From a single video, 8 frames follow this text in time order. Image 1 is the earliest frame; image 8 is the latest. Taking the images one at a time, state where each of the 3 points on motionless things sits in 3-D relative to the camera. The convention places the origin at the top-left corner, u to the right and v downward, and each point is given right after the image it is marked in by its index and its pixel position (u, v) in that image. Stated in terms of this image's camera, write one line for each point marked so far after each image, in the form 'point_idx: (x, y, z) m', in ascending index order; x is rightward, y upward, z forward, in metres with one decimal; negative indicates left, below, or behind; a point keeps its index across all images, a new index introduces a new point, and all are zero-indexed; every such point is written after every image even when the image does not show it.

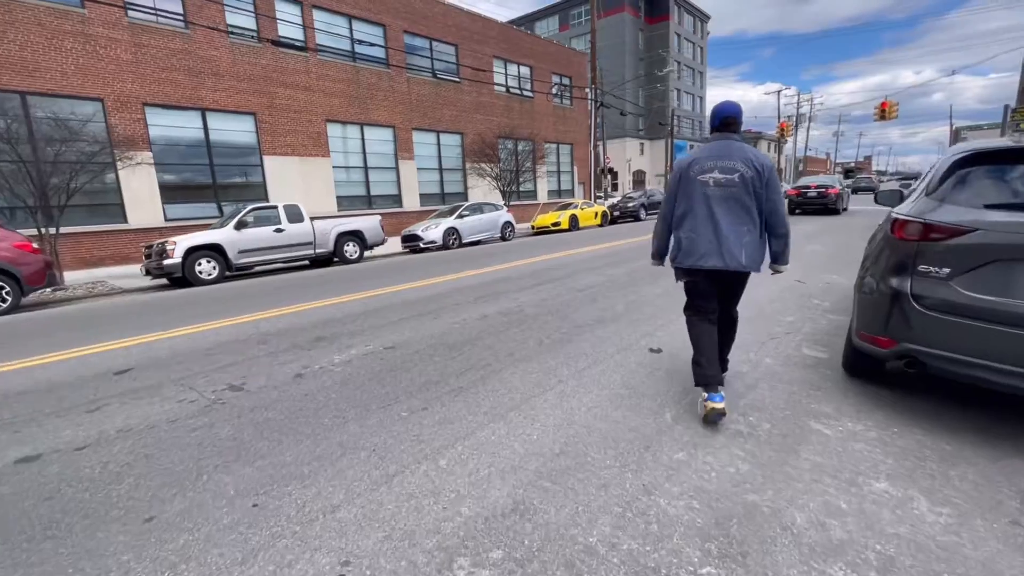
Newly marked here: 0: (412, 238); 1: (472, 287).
0: (-3.4, +1.7, +16.0) m
1: (-0.6, 0.0, +7.2) m
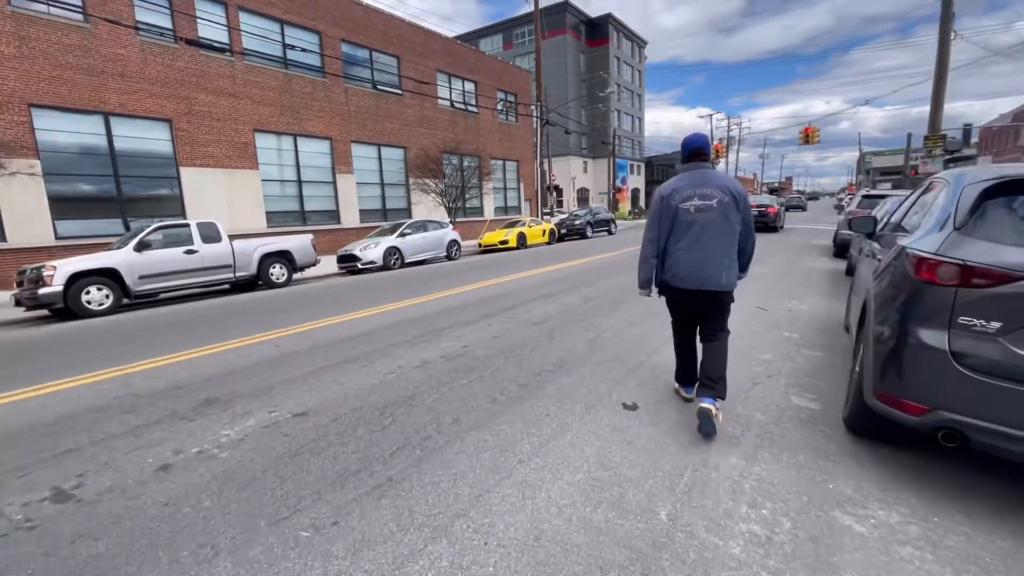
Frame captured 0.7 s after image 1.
0: (-5.0, +0.9, +14.8) m
1: (-1.3, -0.4, +6.3) m
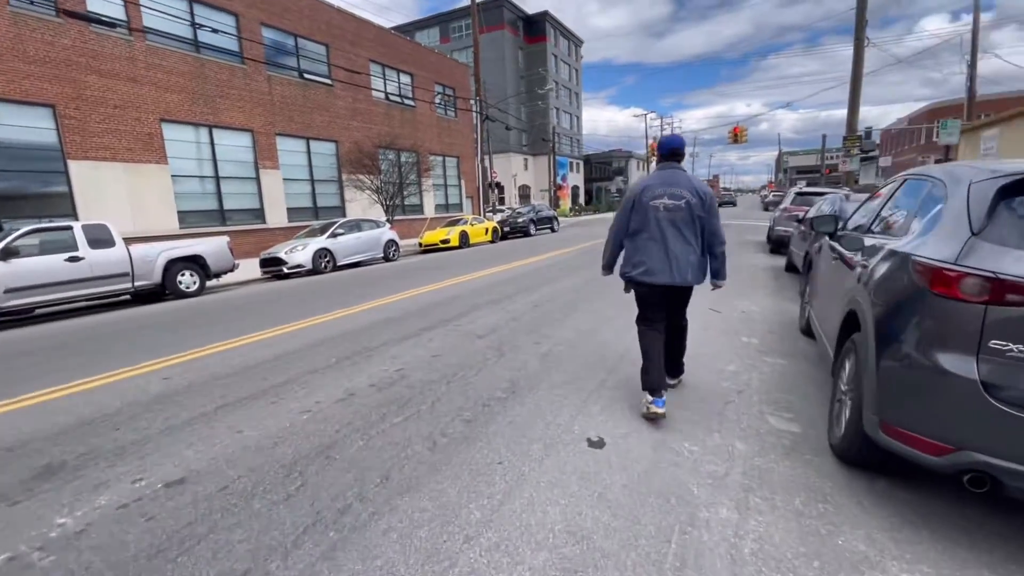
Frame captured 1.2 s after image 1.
0: (-6.7, +0.8, +13.5) m
1: (-2.0, -0.6, +5.5) m
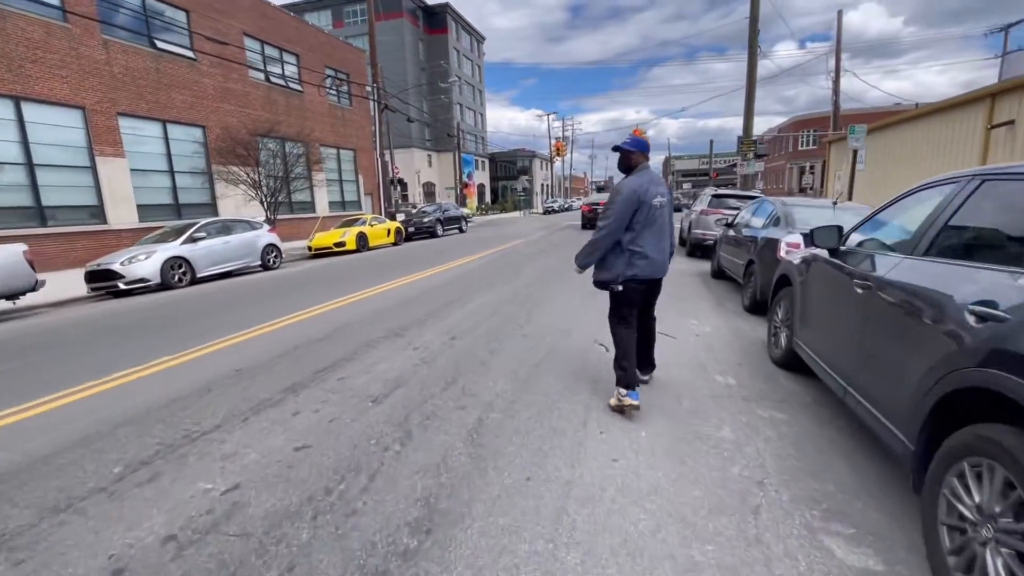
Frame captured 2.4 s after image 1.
0: (-8.9, +0.3, +10.5) m
1: (-2.7, -0.9, +3.5) m
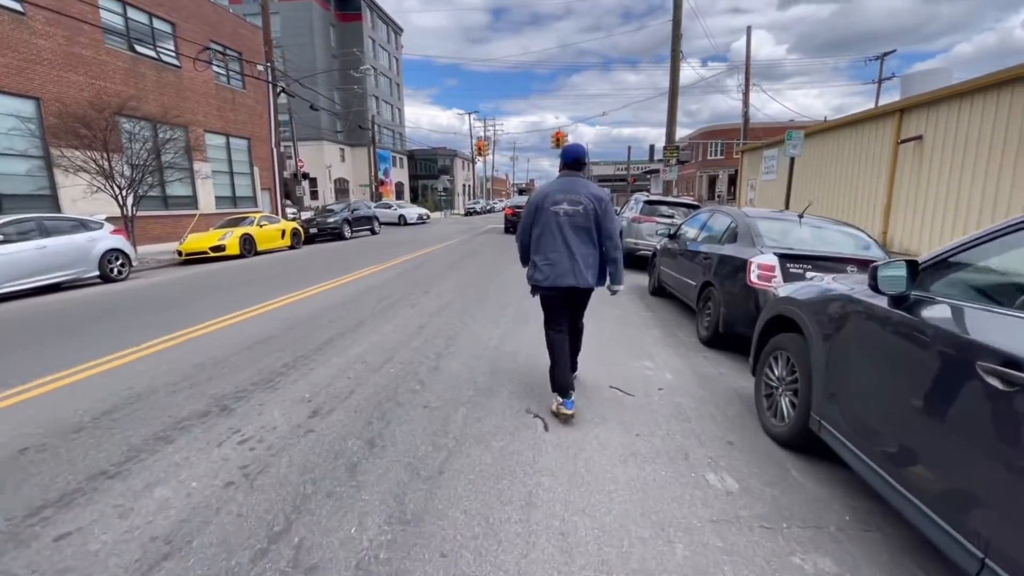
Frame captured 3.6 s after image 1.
0: (-10.4, -0.1, +7.2) m
1: (-3.1, -1.3, +1.4) m
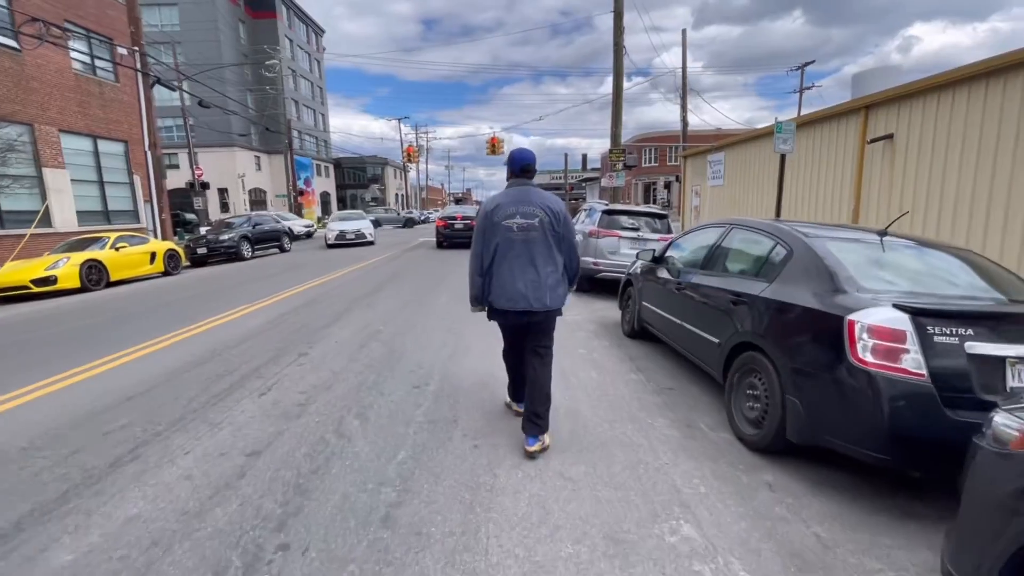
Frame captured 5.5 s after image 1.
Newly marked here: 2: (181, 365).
0: (-11.1, -1.0, +3.4) m
1: (-3.1, -1.8, -1.5) m
2: (-3.4, -0.8, +4.9) m
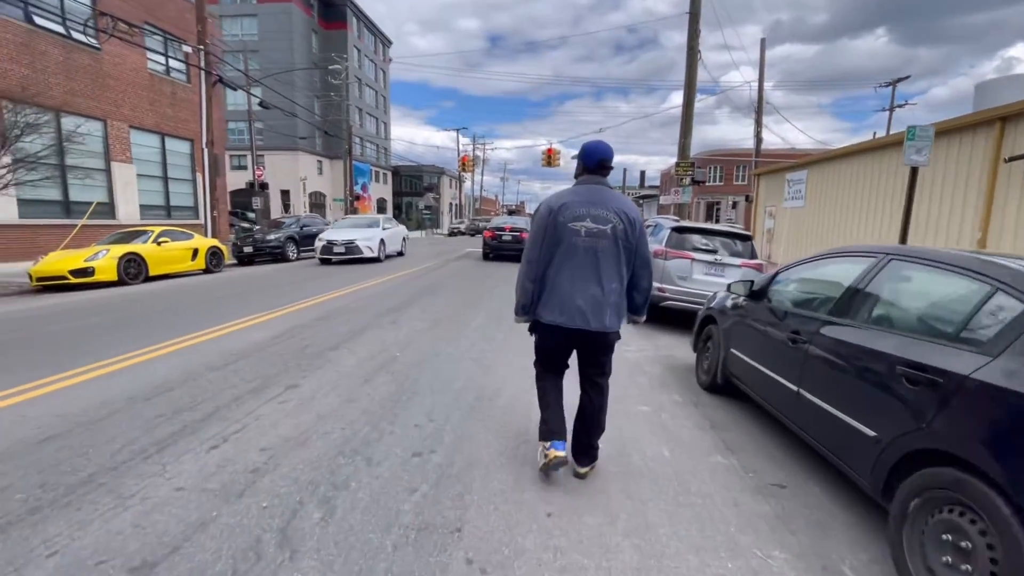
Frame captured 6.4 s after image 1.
0: (-10.9, -0.6, +3.3) m
1: (-3.5, -1.7, -2.5) m
2: (-3.1, -0.9, +4.0) m
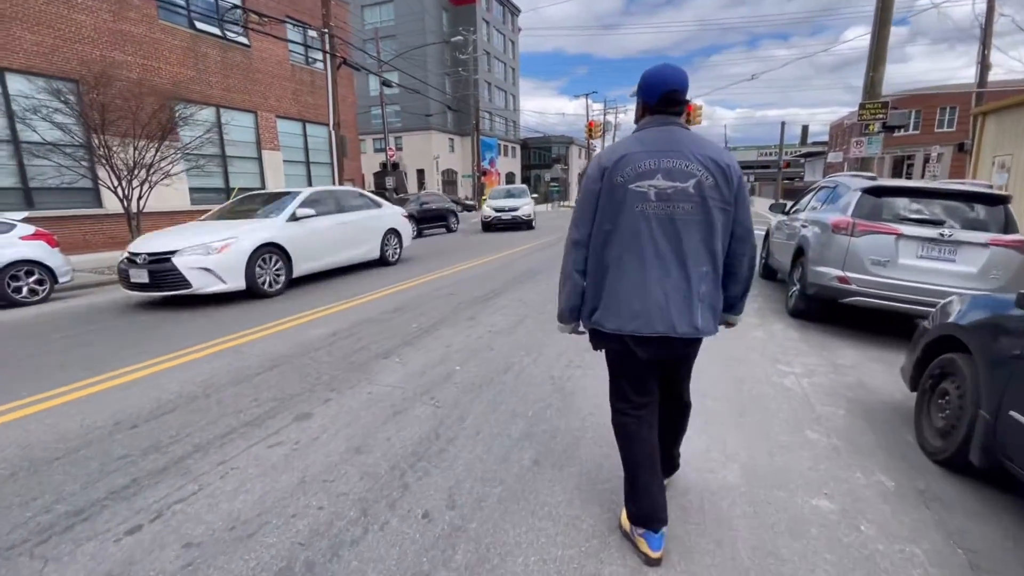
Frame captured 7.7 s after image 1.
0: (-10.3, -0.5, +4.7) m
1: (-4.7, -2.1, -2.7) m
2: (-2.6, -0.9, +3.4) m
